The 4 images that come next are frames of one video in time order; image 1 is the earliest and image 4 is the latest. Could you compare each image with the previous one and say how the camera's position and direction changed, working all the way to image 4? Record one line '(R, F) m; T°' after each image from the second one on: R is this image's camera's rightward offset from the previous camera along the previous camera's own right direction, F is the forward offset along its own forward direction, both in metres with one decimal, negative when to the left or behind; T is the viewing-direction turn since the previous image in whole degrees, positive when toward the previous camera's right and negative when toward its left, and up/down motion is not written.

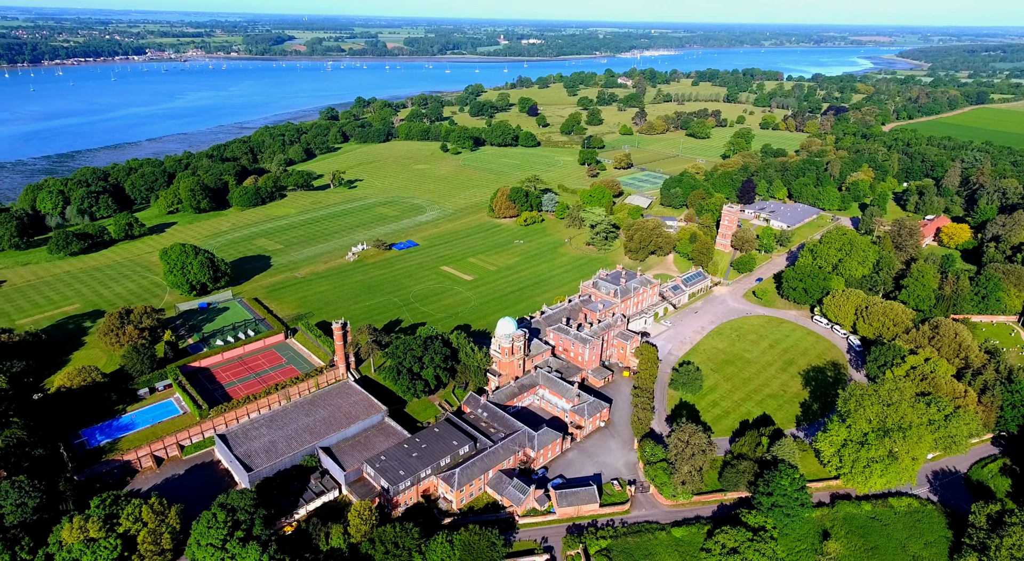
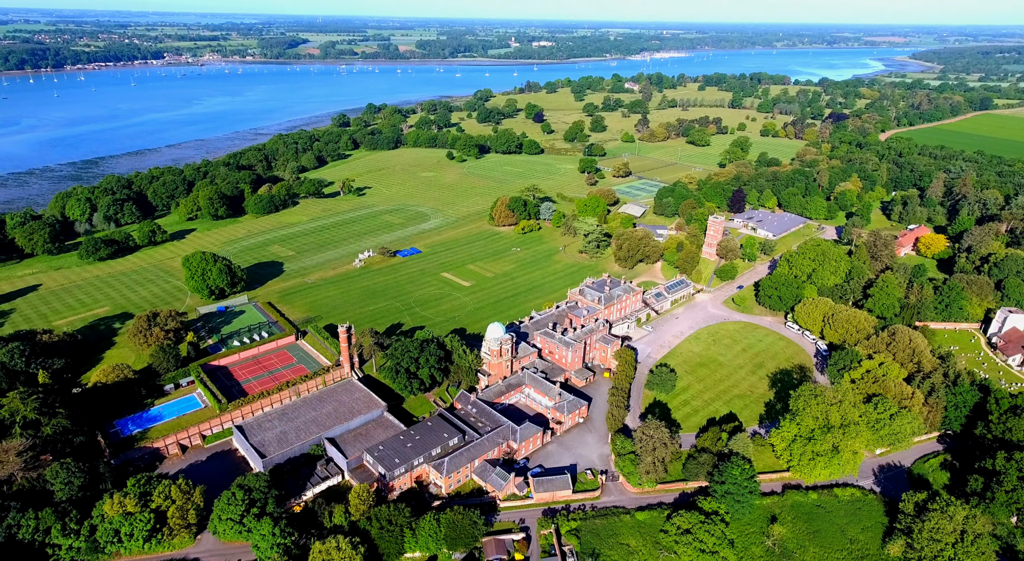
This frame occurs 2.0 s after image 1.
(+2.4, -6.0) m; -1°
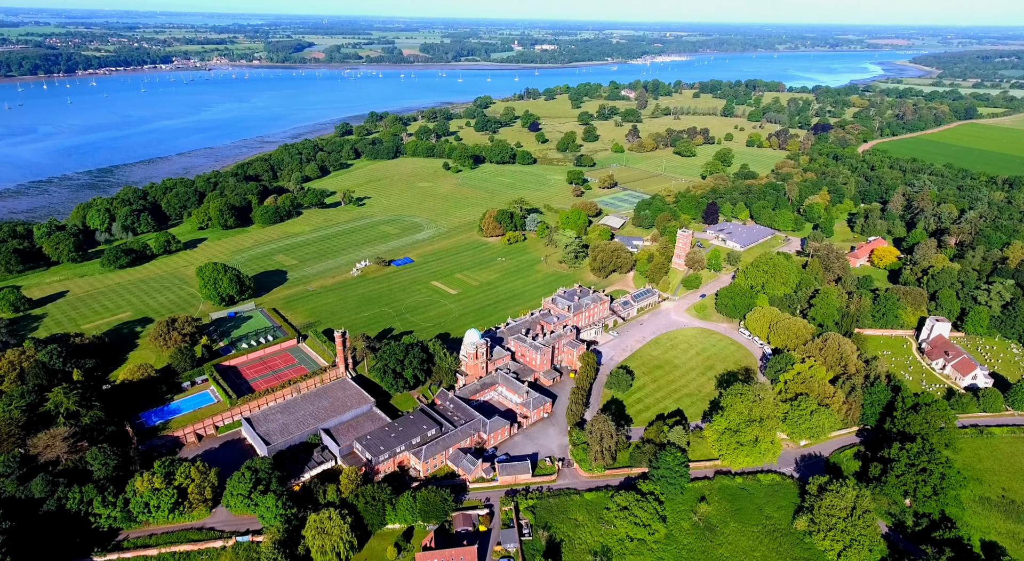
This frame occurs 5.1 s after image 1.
(+3.5, -9.0) m; 0°
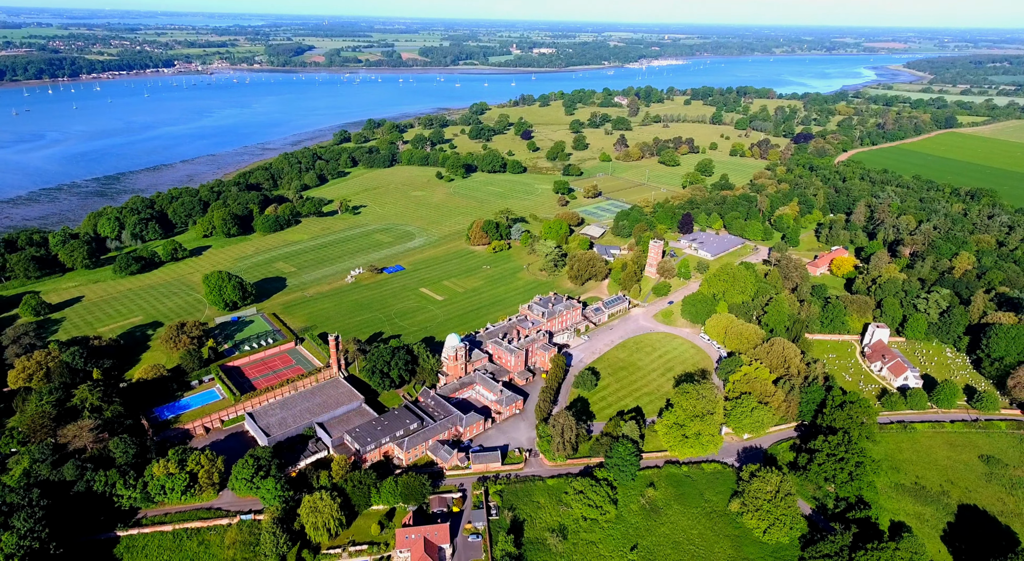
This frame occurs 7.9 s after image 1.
(+3.0, -8.2) m; 0°
